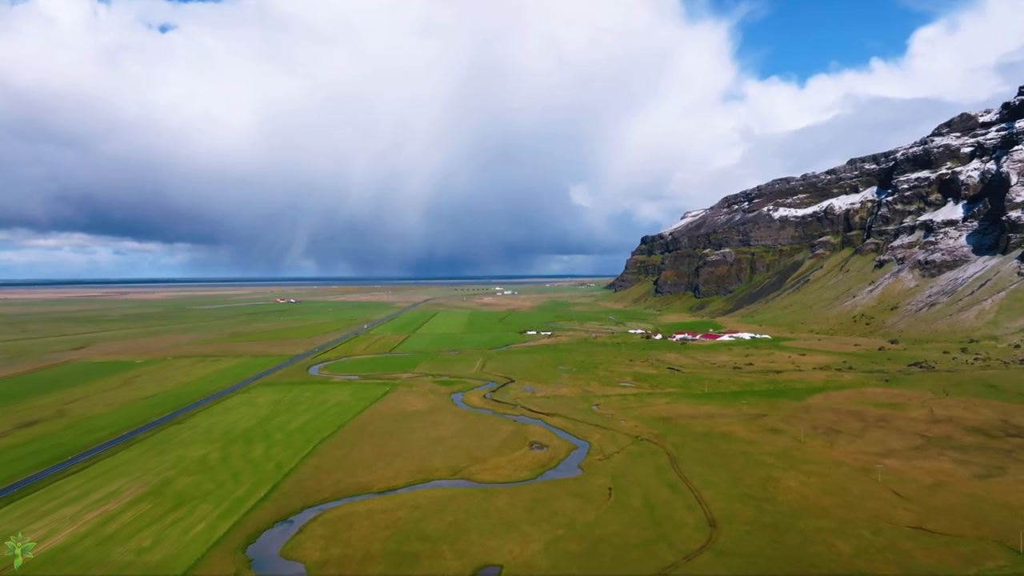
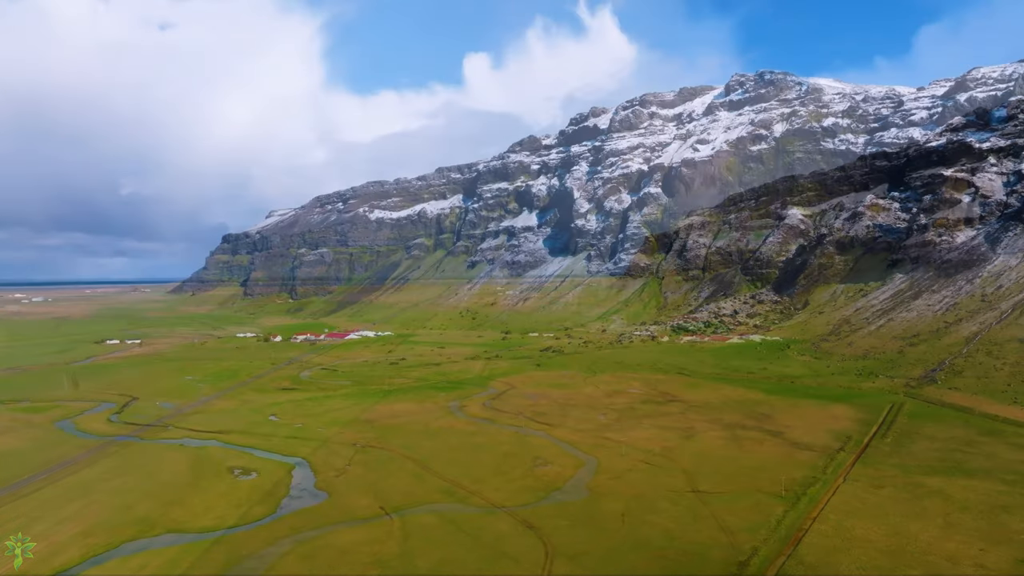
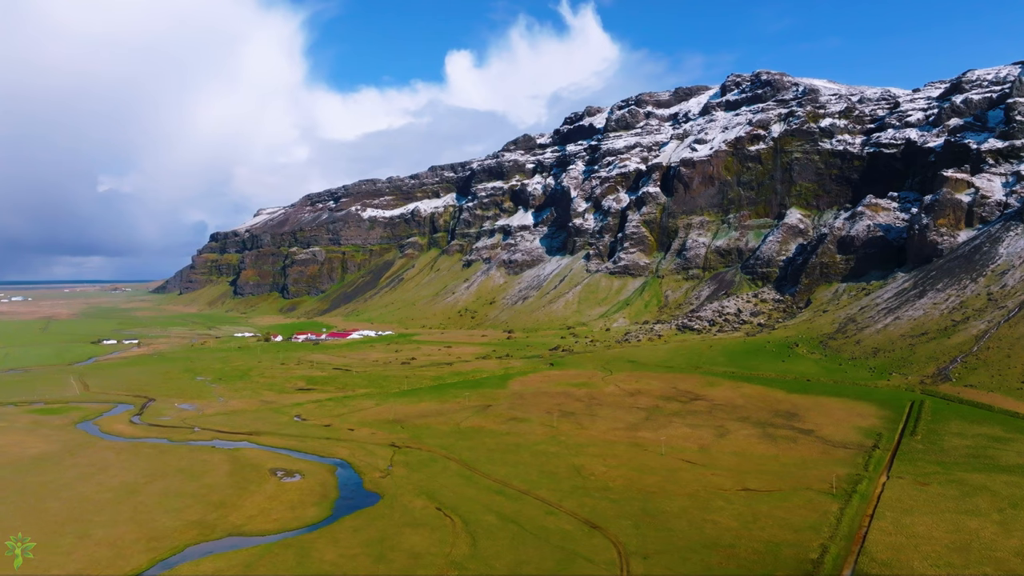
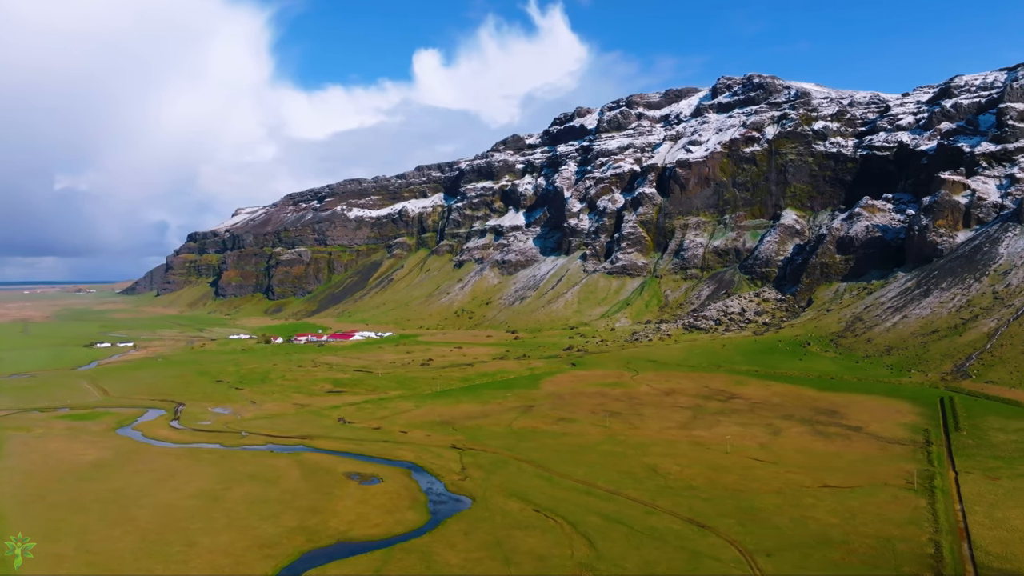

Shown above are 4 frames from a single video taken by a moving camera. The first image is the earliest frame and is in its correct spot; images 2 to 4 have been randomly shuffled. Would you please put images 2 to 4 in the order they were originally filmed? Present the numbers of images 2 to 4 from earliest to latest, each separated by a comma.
2, 3, 4
